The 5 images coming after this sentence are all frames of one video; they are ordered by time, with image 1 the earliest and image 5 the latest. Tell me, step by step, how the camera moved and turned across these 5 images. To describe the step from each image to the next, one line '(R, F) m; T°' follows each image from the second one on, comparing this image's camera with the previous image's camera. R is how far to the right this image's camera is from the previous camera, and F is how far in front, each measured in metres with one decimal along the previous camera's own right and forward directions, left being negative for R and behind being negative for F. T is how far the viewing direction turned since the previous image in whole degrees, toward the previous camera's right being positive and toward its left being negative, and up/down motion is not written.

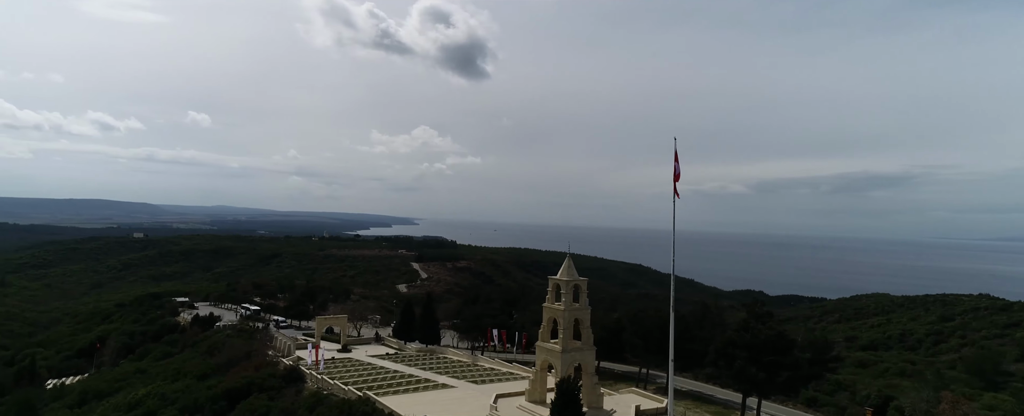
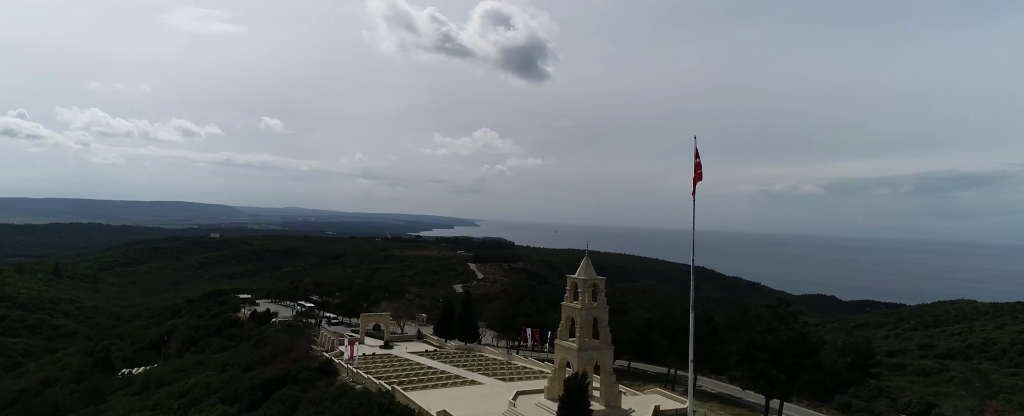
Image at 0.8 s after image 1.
(+1.0, -0.2) m; -5°
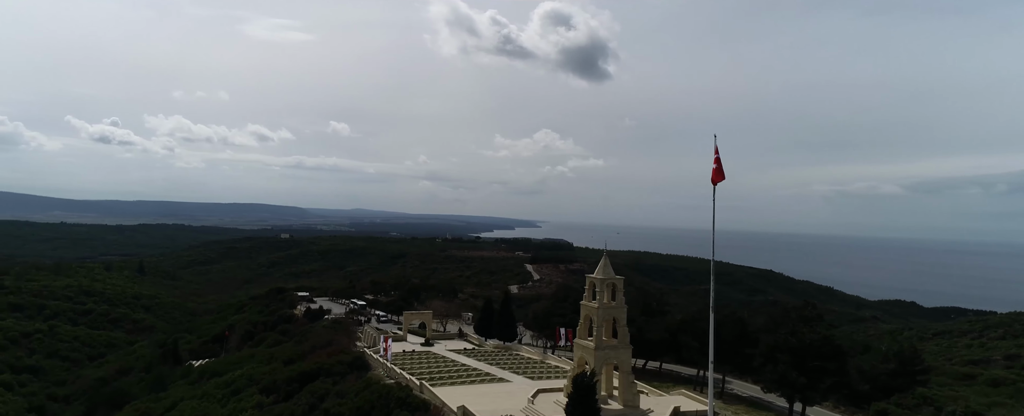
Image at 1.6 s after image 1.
(+1.0, -0.2) m; -5°
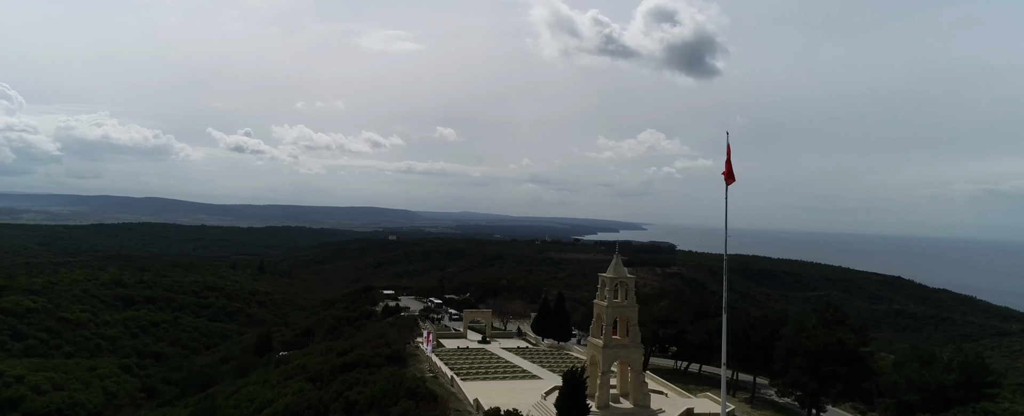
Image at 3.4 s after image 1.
(+2.2, -0.3) m; -8°
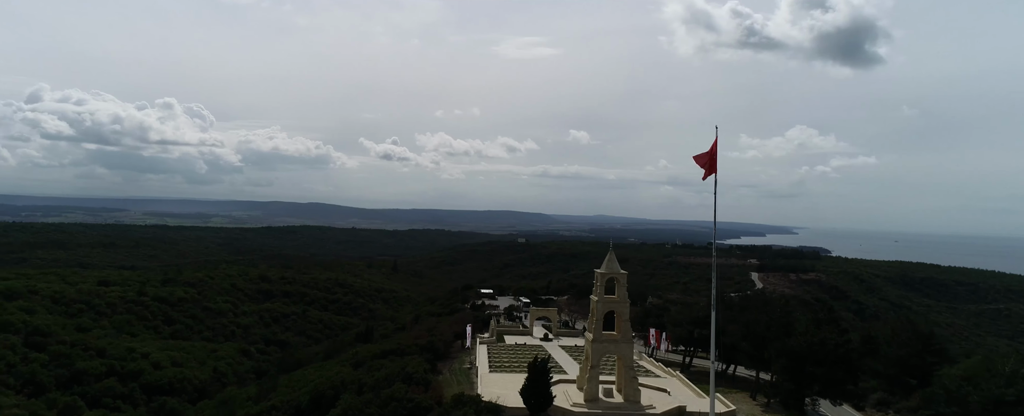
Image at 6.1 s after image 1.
(+3.4, -0.4) m; -10°
